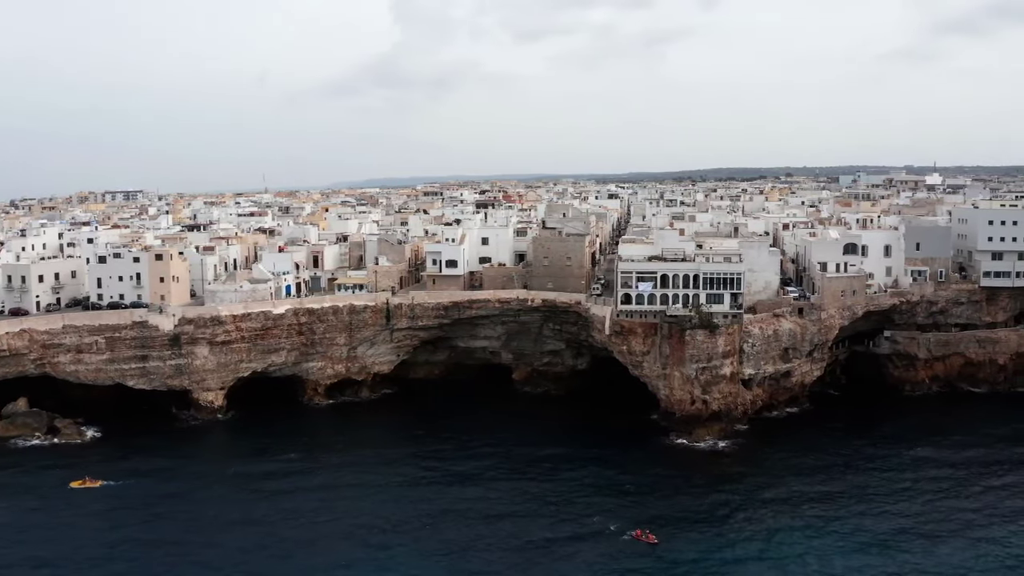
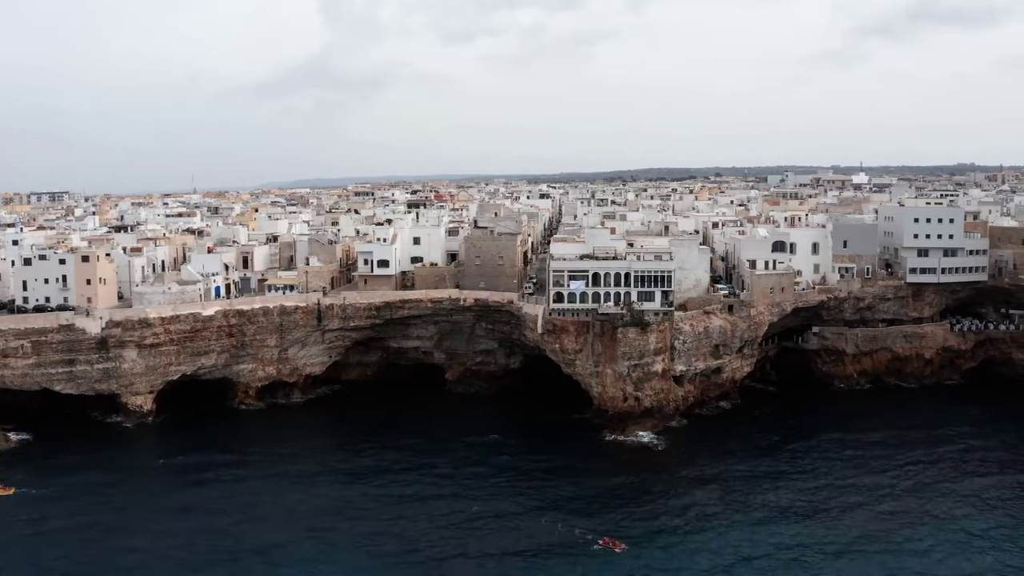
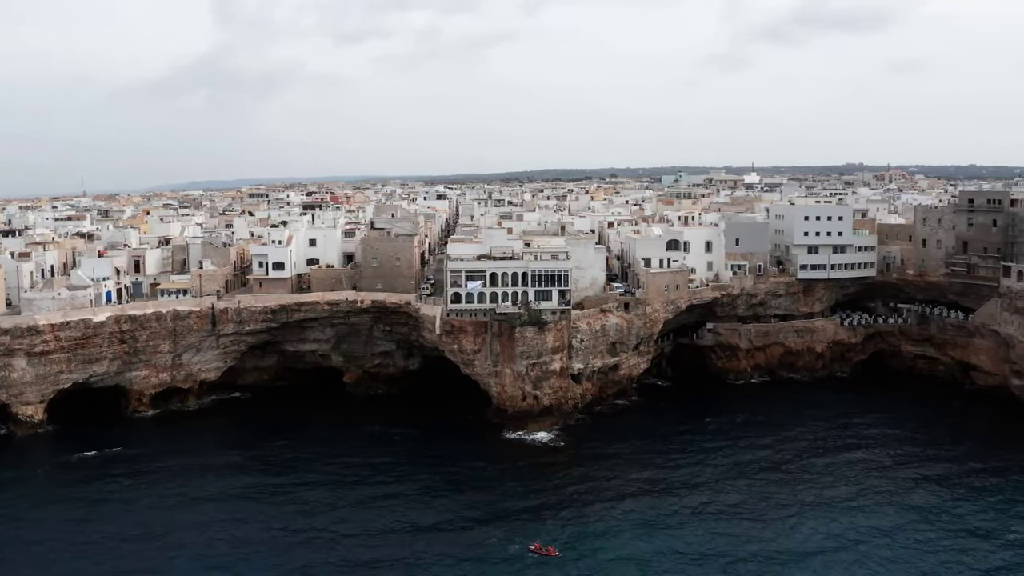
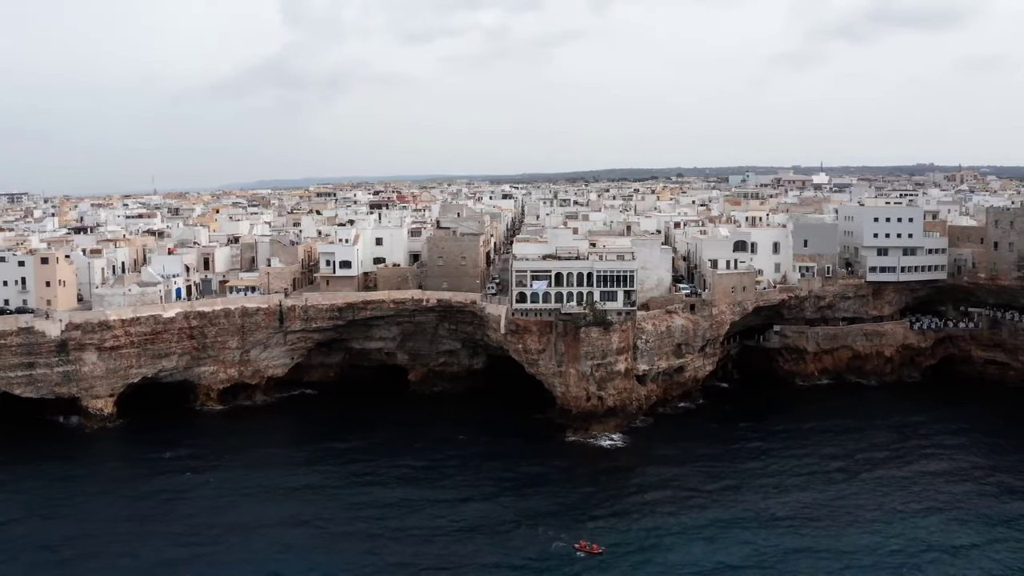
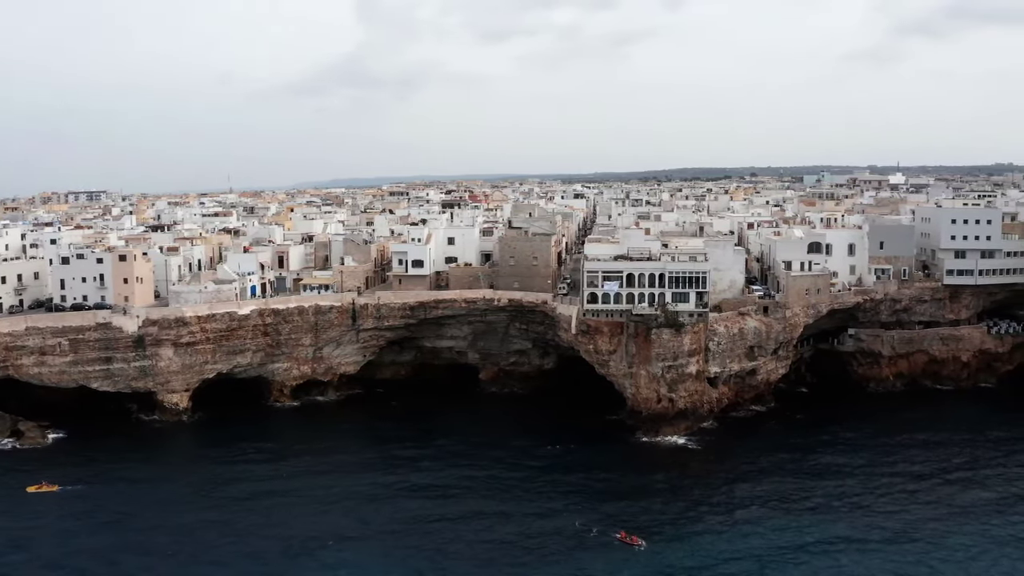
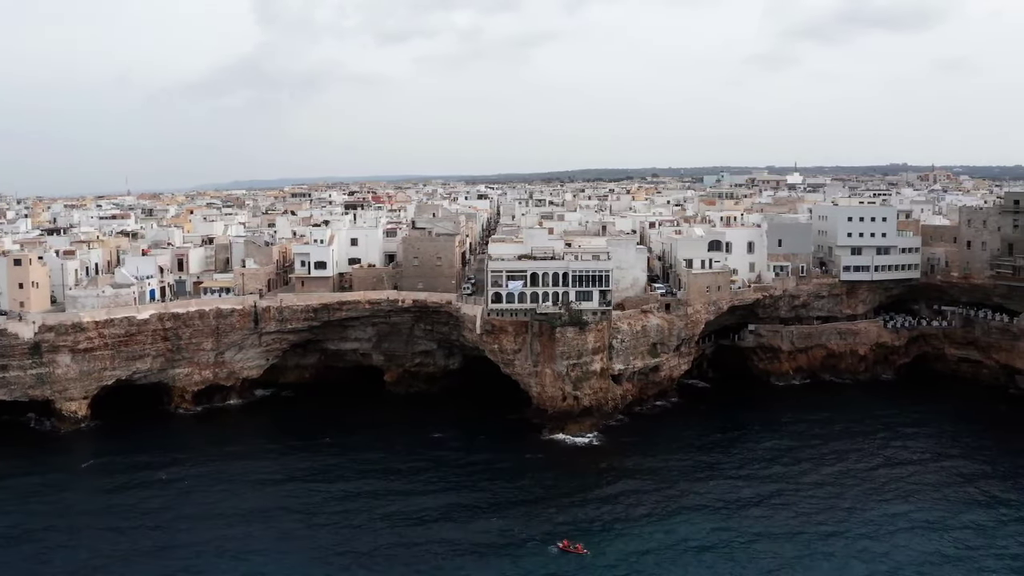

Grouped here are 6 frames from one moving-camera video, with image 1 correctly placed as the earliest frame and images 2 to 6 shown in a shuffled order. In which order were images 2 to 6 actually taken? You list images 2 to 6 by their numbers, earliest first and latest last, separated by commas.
5, 2, 4, 6, 3
